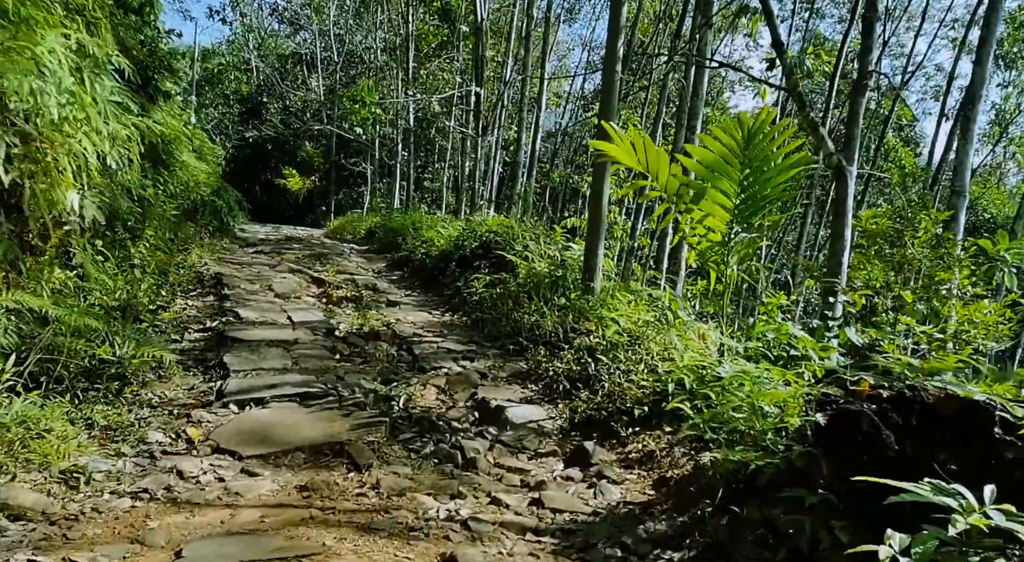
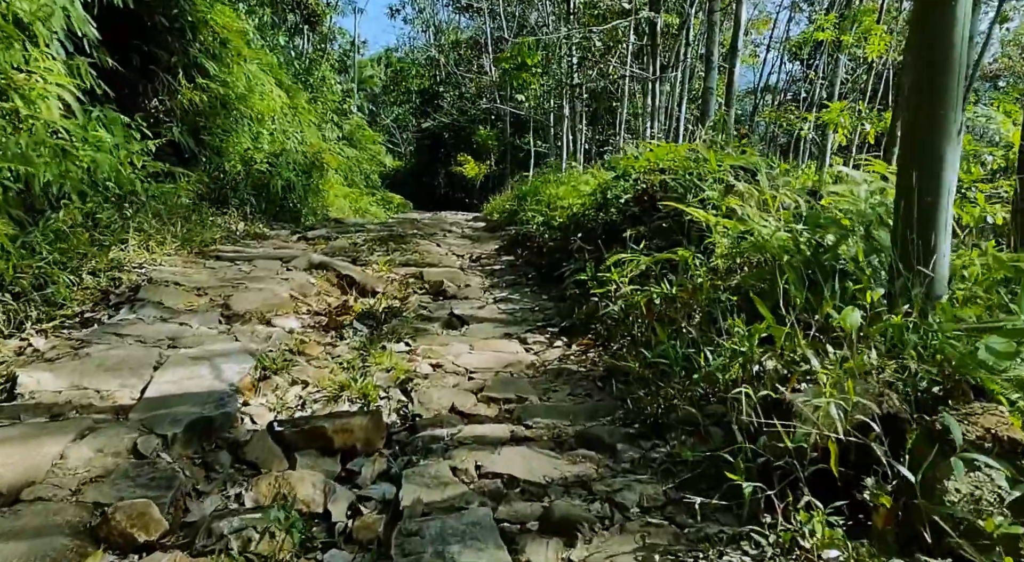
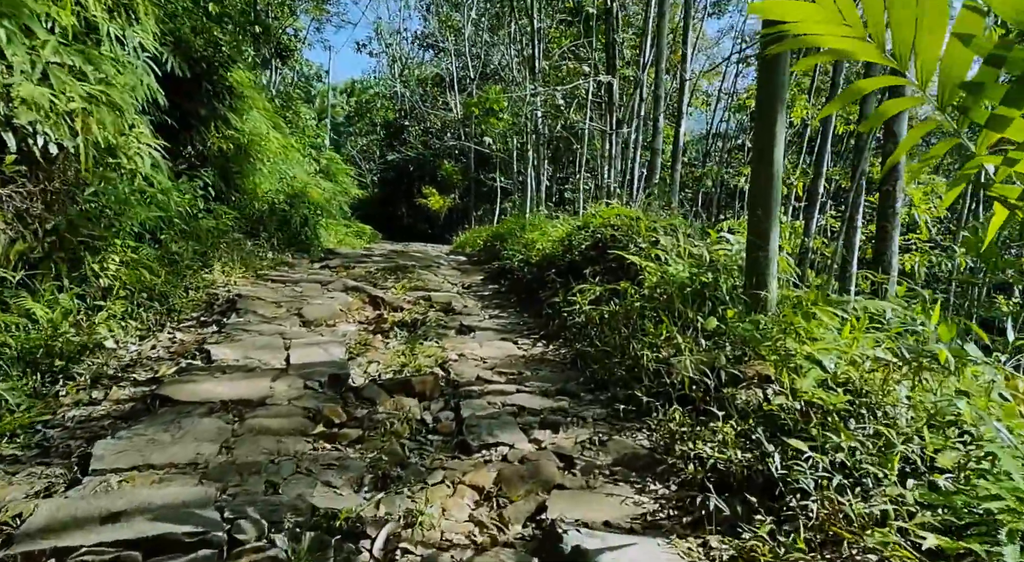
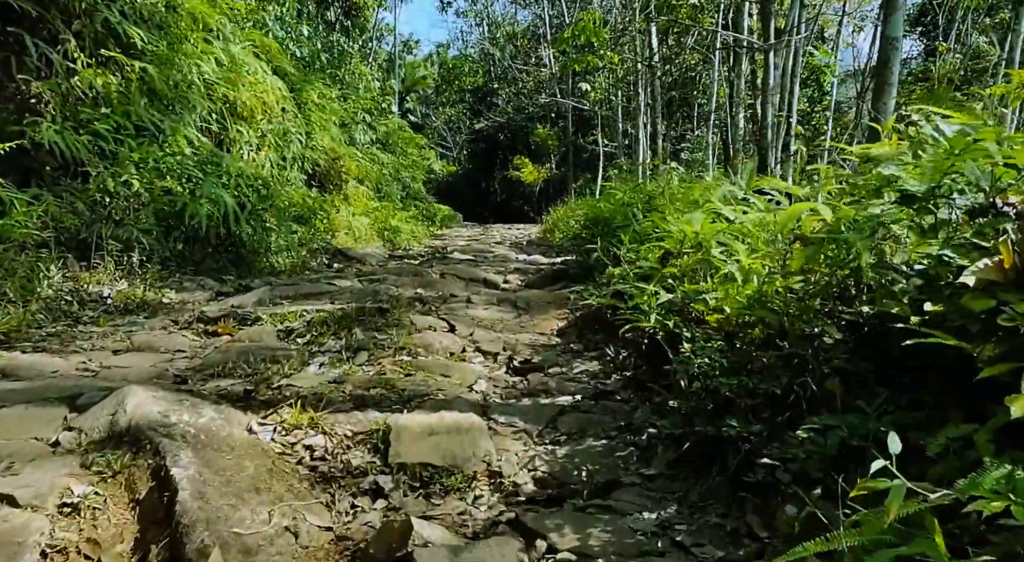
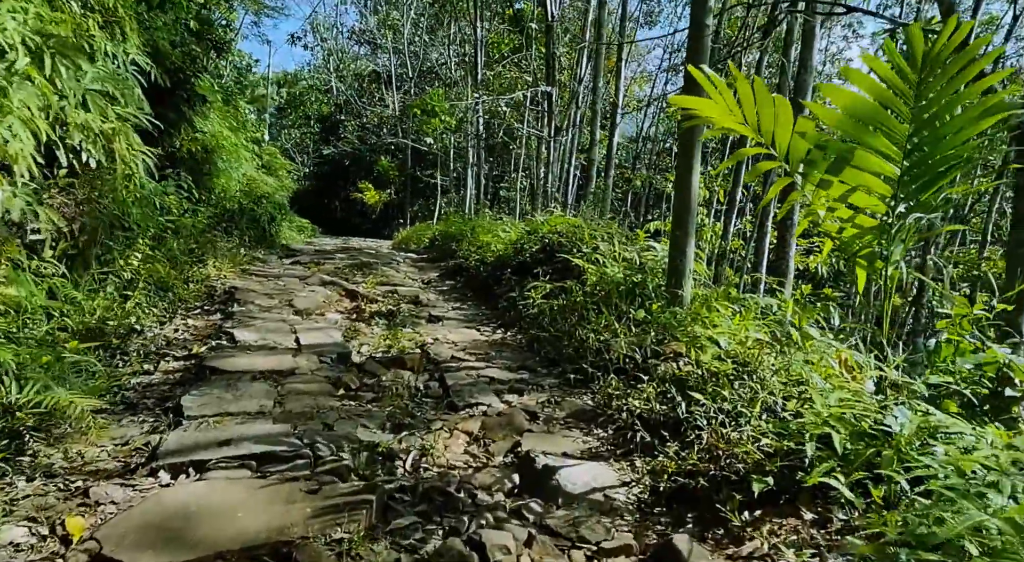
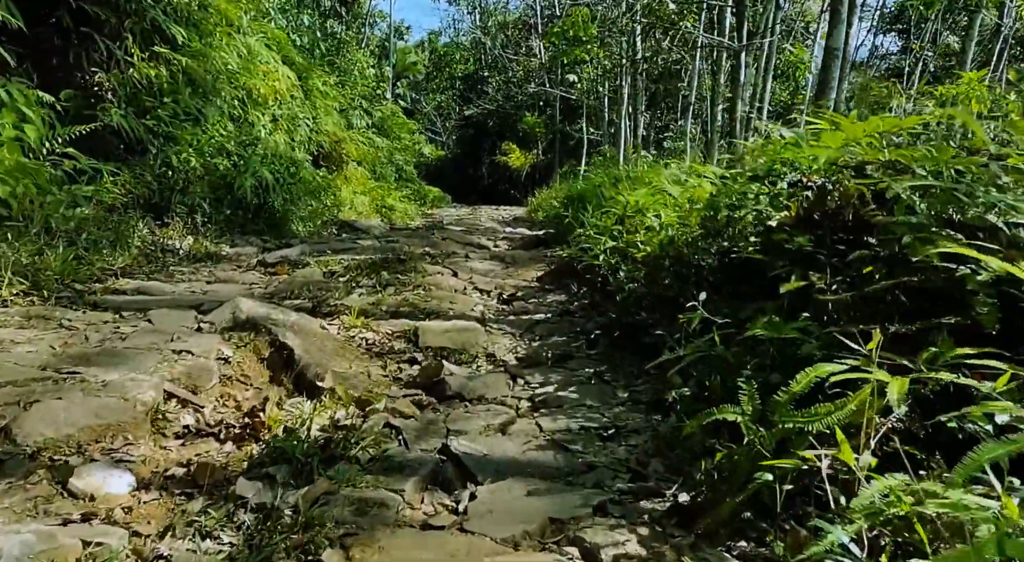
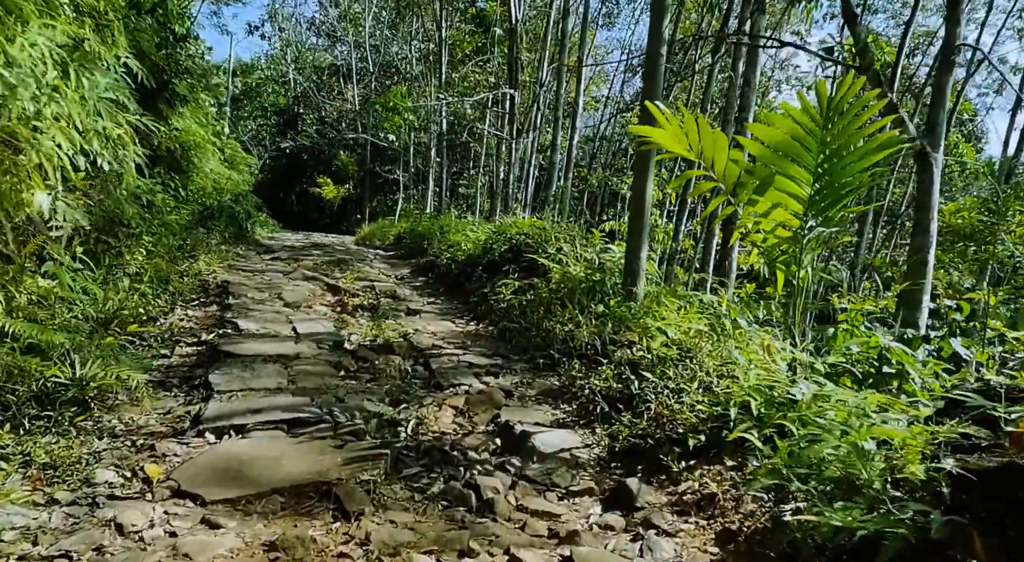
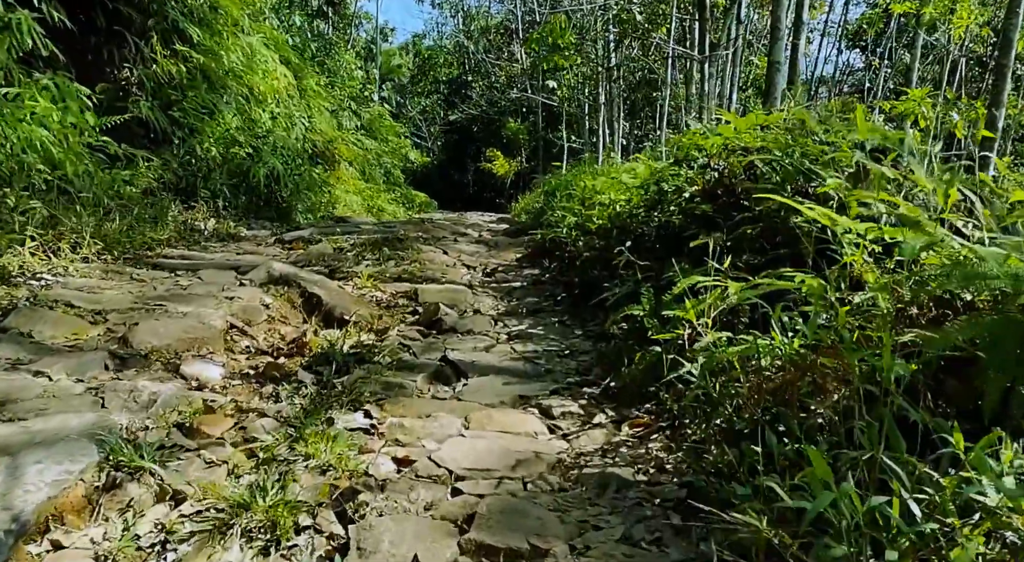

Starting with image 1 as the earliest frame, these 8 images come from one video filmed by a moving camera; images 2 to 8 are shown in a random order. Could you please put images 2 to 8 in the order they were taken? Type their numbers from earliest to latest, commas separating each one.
7, 5, 3, 2, 8, 6, 4
